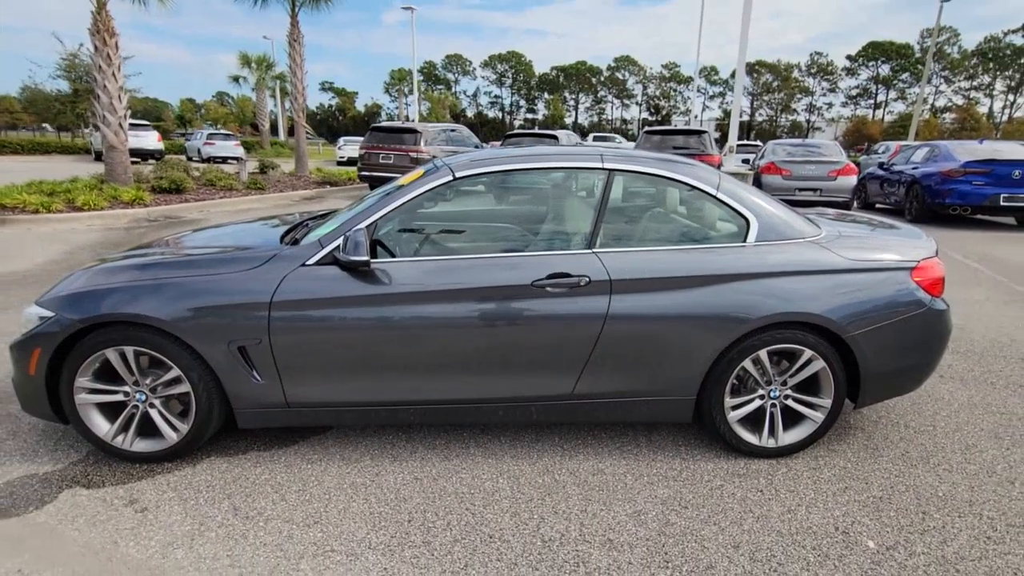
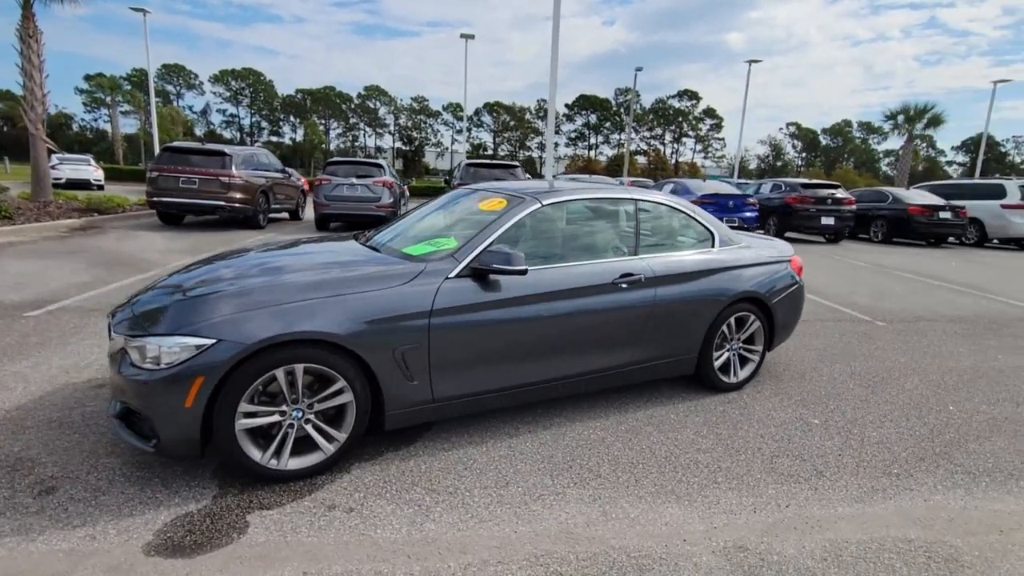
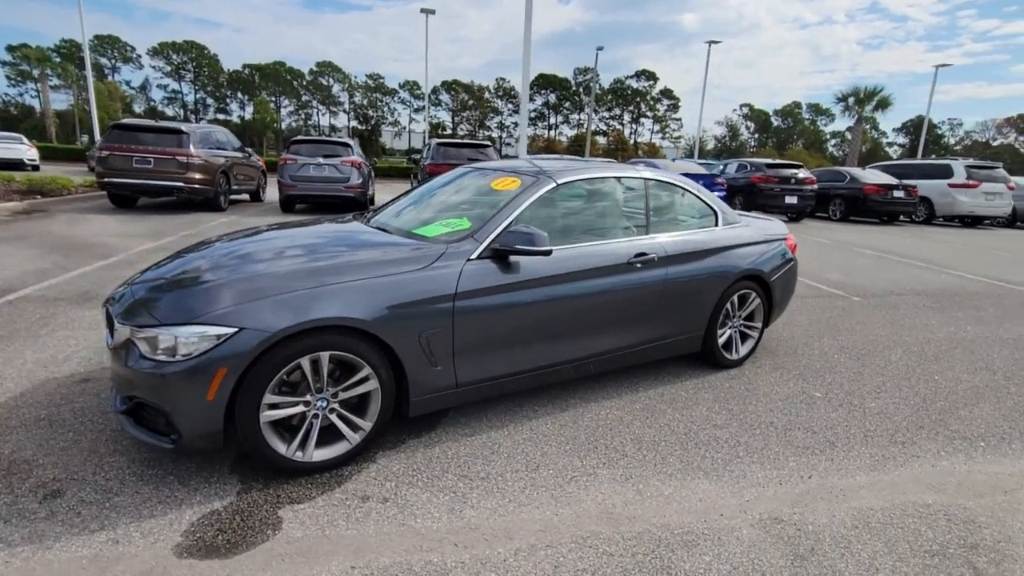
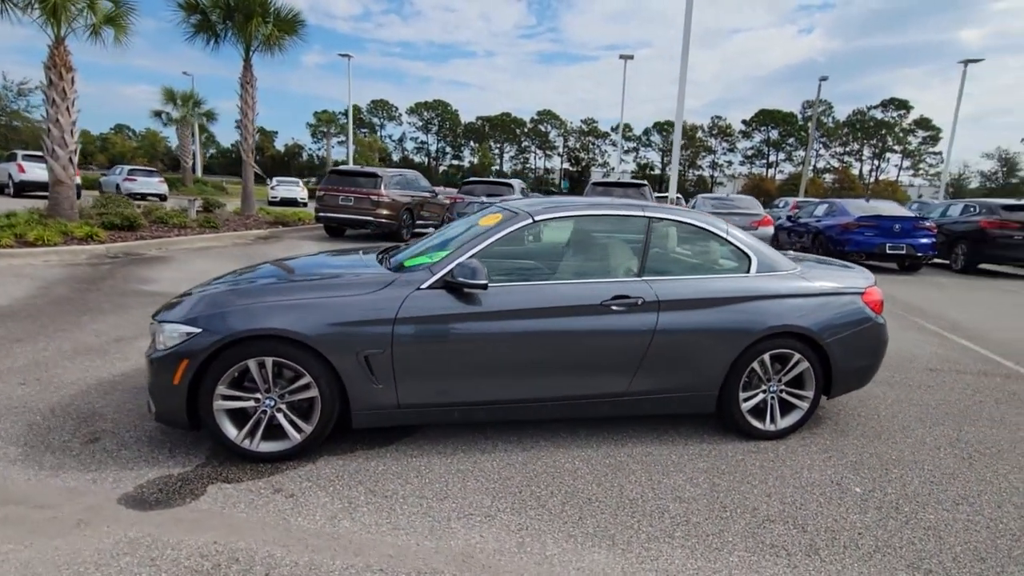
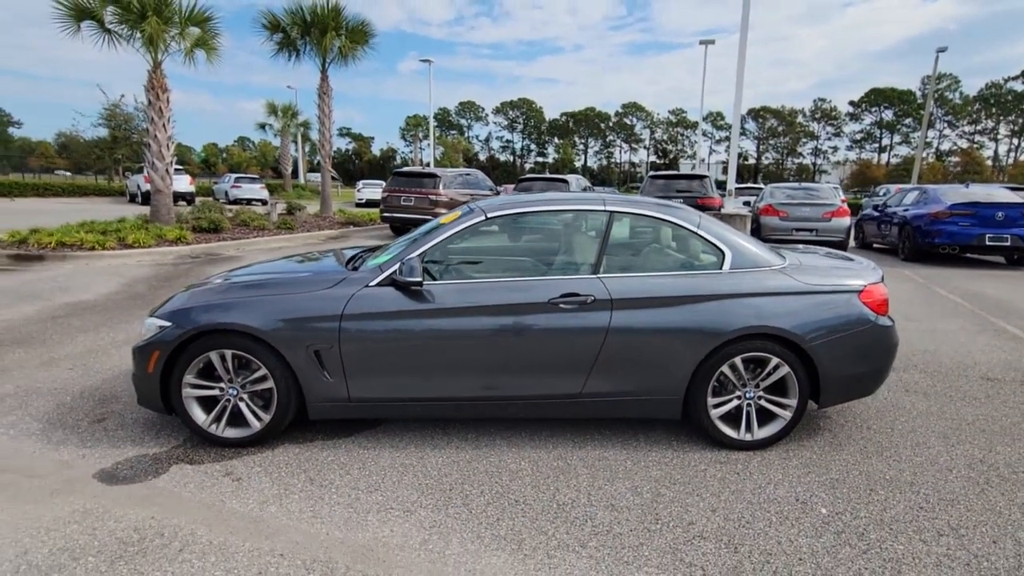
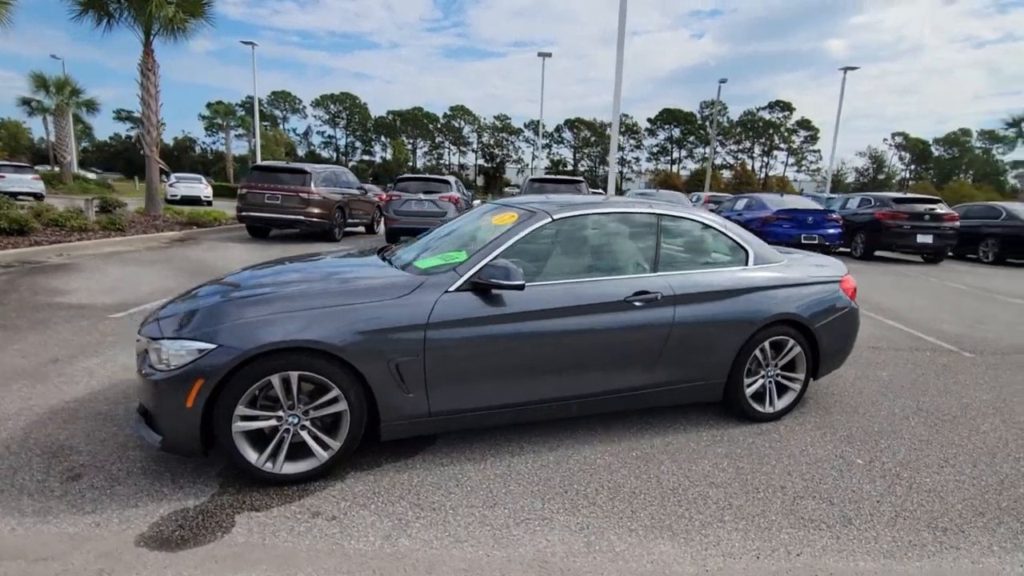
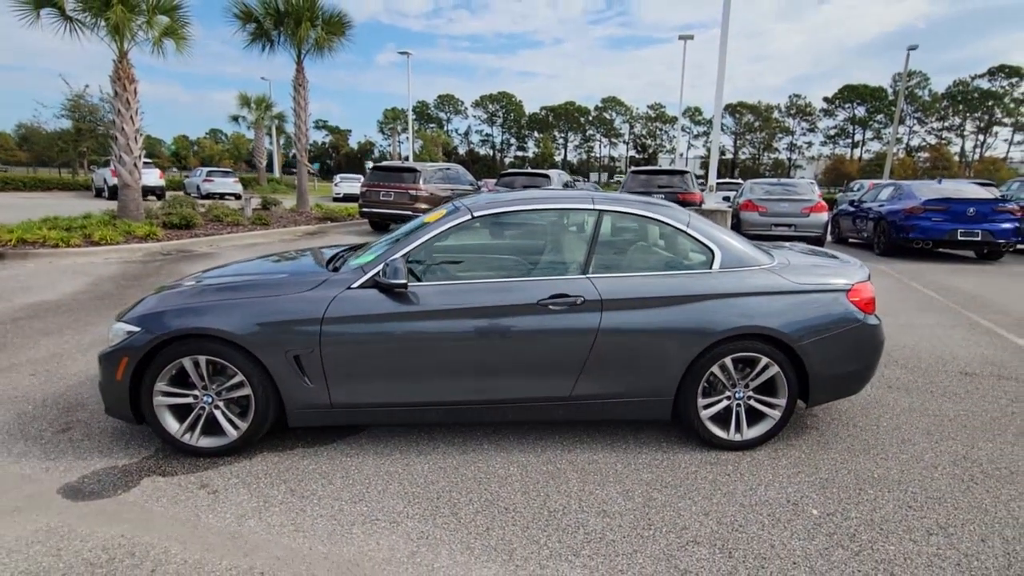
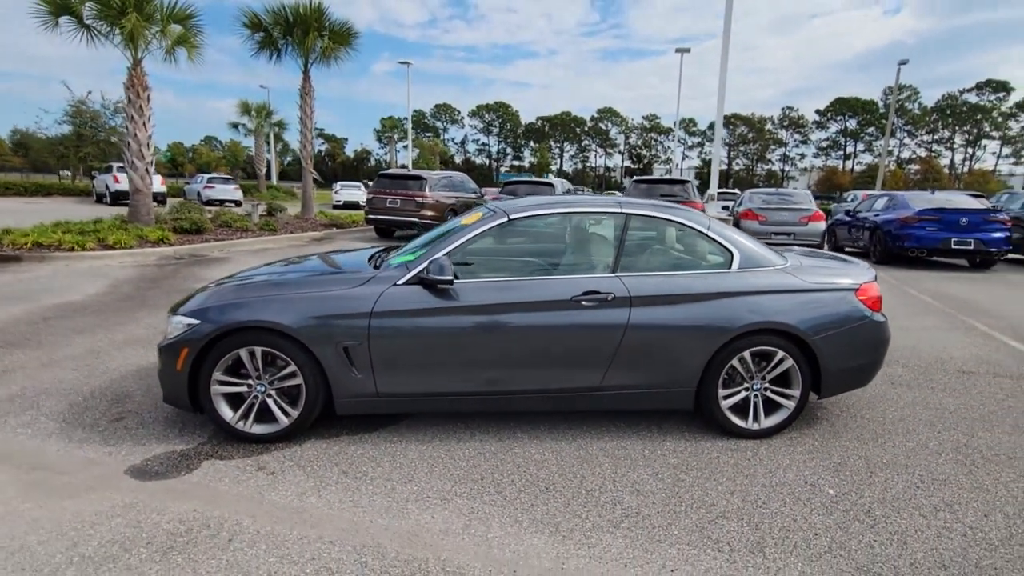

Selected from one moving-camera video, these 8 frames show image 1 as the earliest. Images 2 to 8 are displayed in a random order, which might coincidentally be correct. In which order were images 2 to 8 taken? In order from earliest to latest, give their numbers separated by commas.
7, 5, 8, 4, 6, 2, 3
